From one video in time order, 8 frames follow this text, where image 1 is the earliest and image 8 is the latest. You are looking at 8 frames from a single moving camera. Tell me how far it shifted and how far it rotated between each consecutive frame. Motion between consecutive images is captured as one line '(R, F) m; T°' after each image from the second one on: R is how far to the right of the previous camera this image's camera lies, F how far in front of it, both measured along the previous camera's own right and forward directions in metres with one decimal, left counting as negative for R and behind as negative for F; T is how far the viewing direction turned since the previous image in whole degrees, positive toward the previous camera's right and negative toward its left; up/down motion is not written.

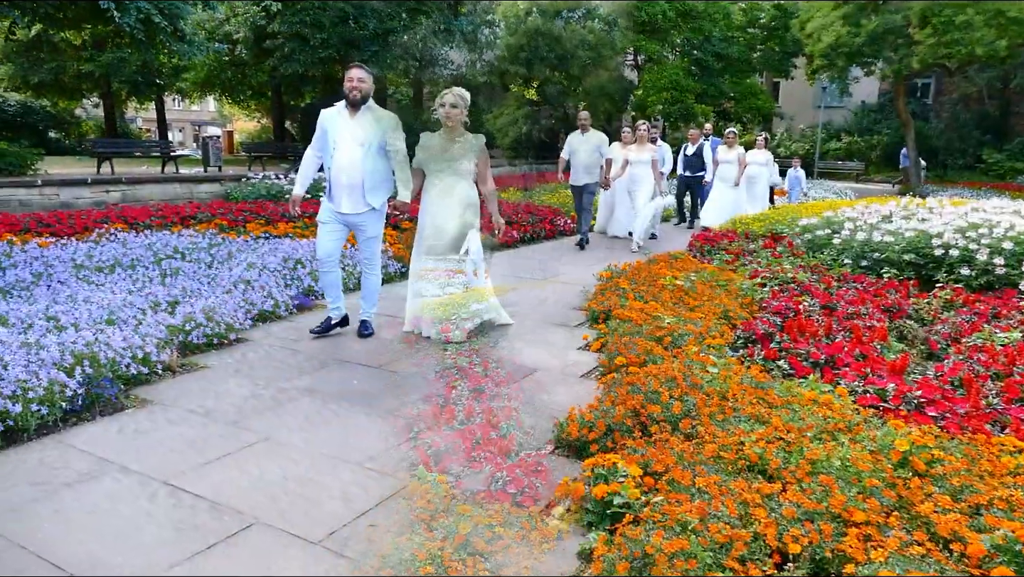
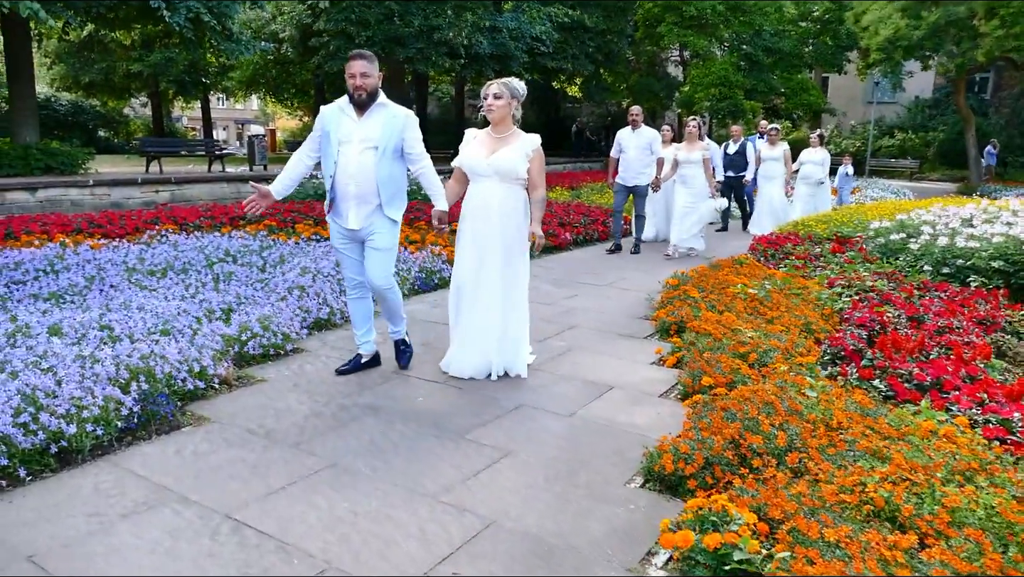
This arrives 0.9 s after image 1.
(-0.2, +0.3) m; -3°
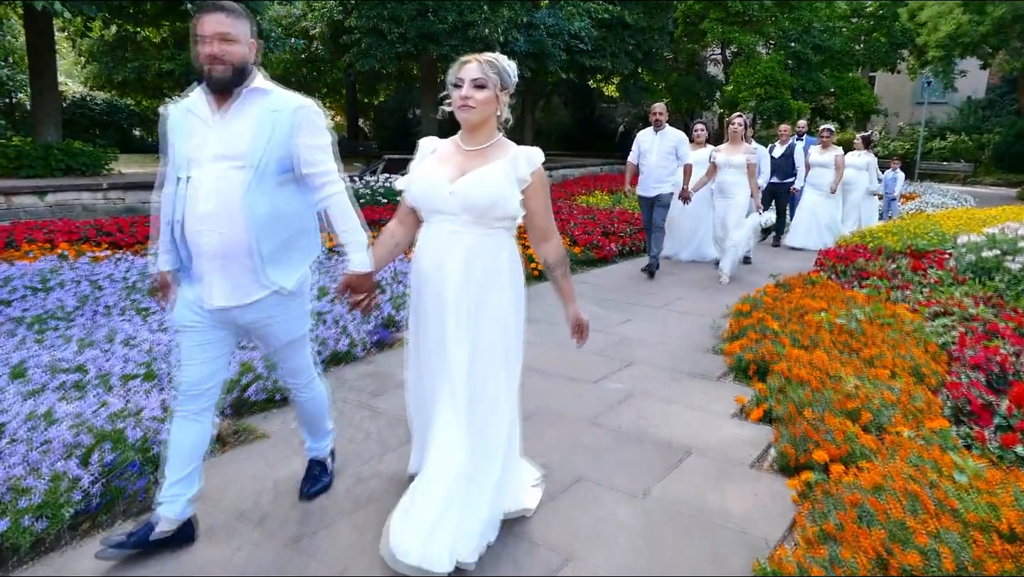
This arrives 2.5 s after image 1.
(-0.1, +0.8) m; -2°
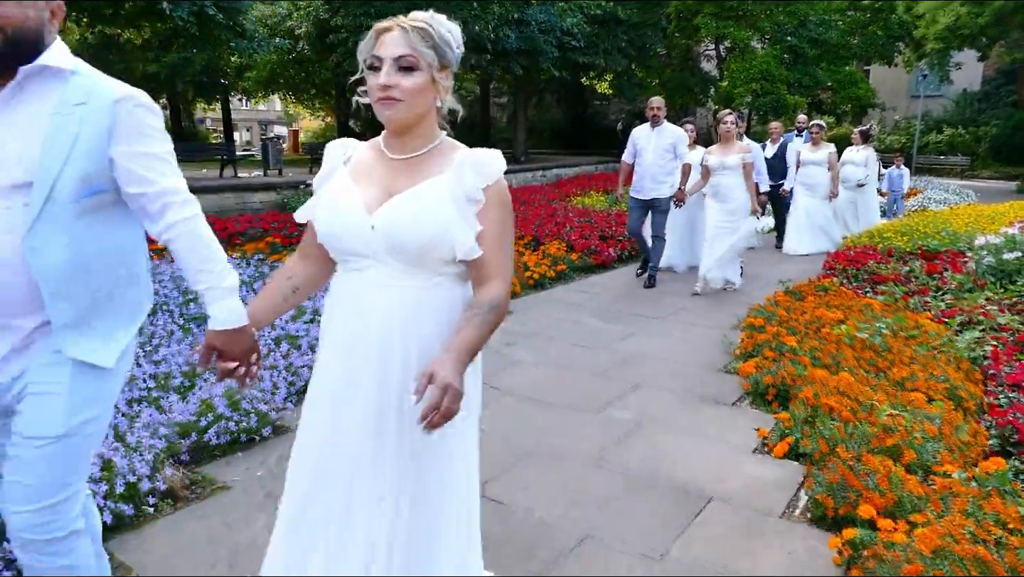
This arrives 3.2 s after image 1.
(0.0, +0.4) m; 0°
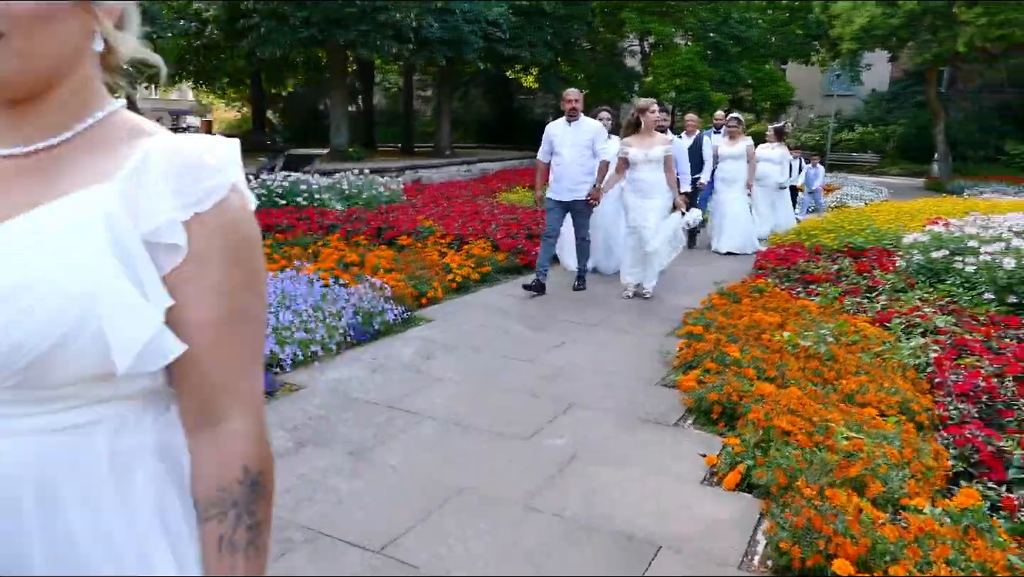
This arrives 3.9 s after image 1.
(0.0, +0.5) m; +6°
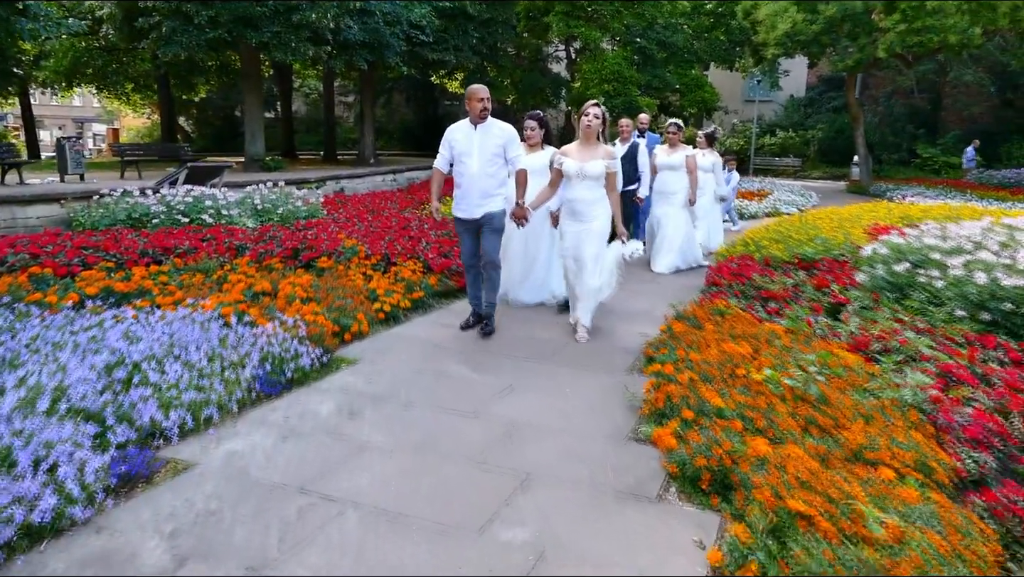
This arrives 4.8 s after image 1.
(0.0, +0.7) m; +5°
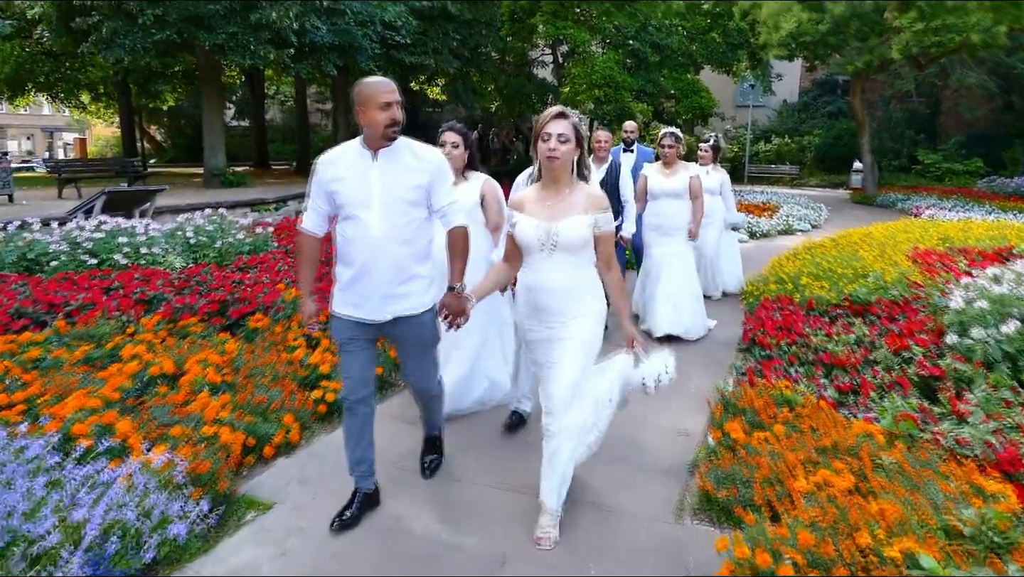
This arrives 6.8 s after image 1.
(0.0, +1.6) m; +1°
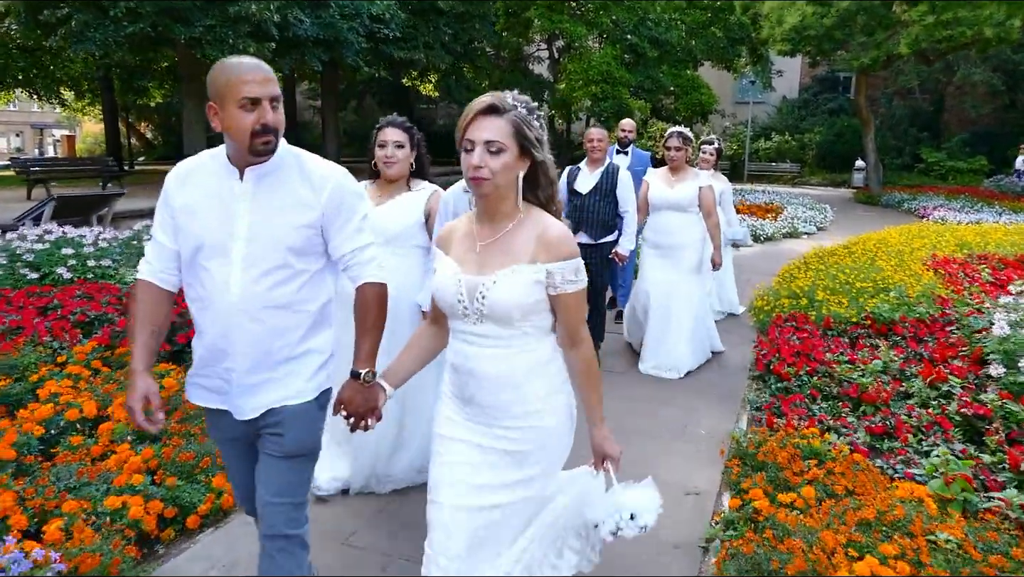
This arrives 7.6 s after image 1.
(+0.1, +0.7) m; 0°
